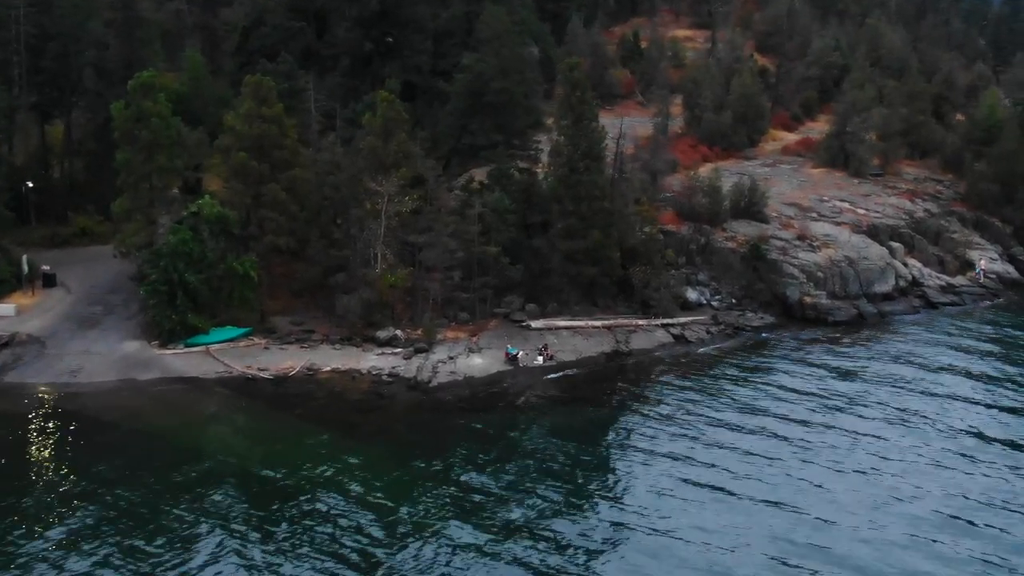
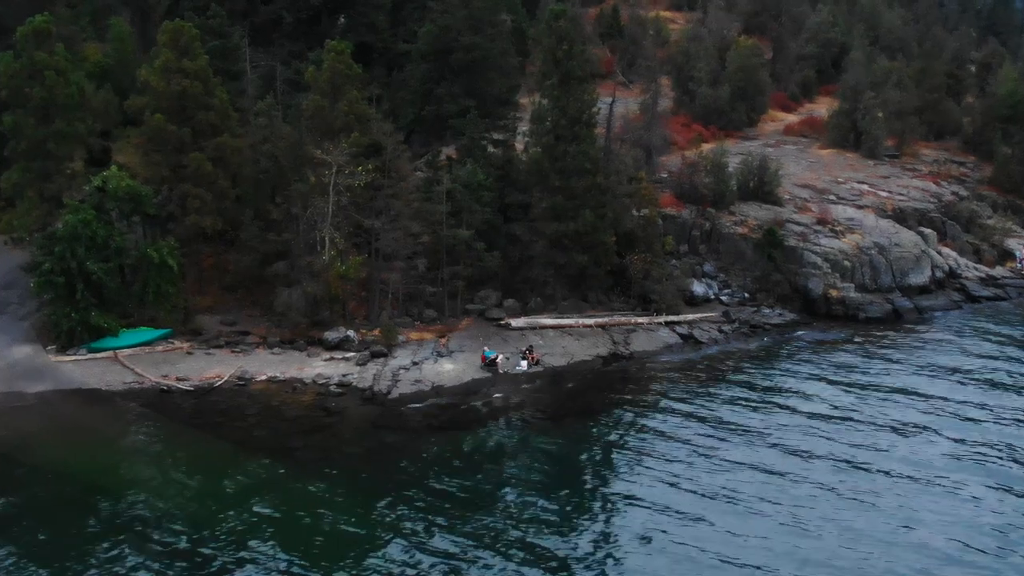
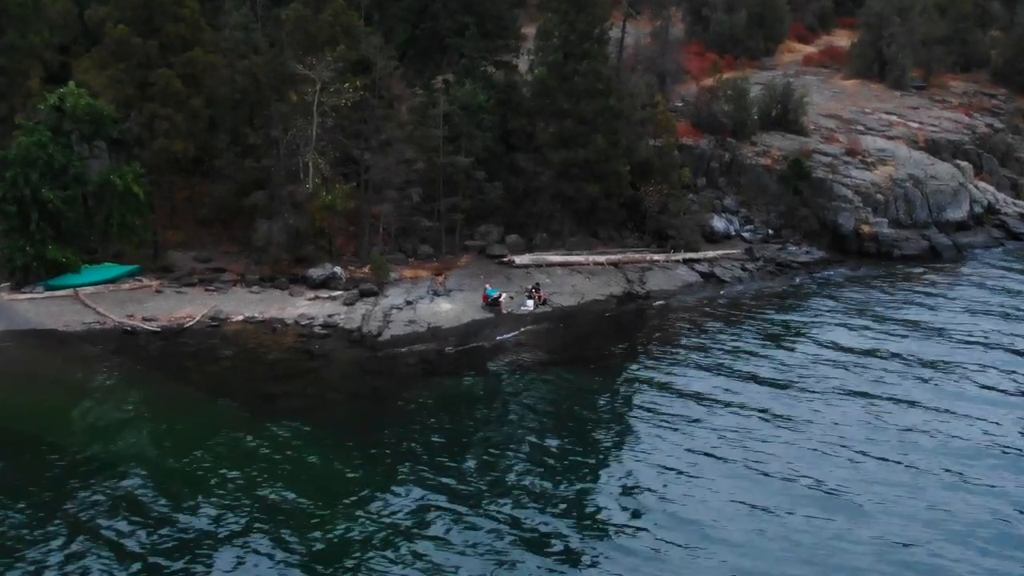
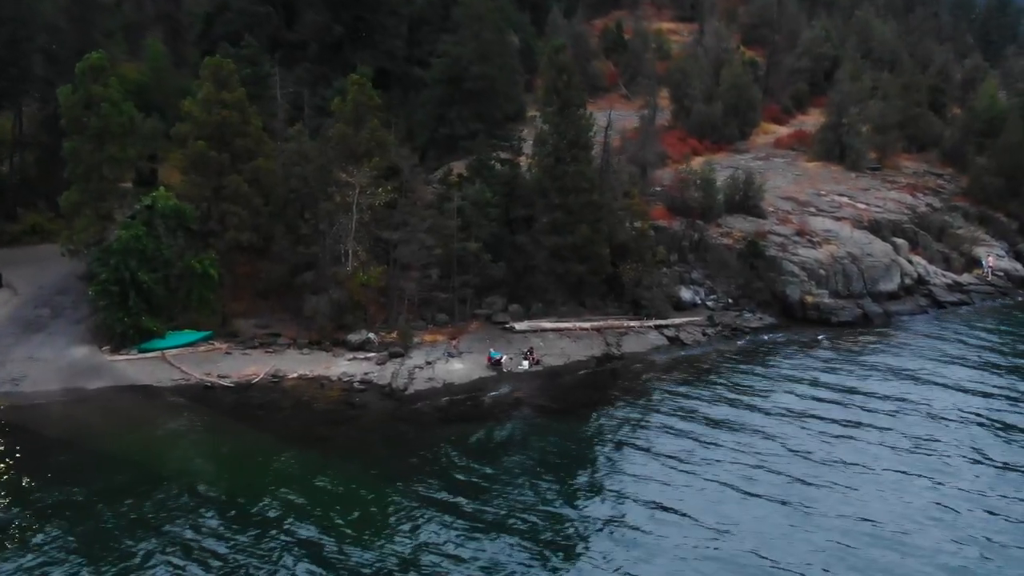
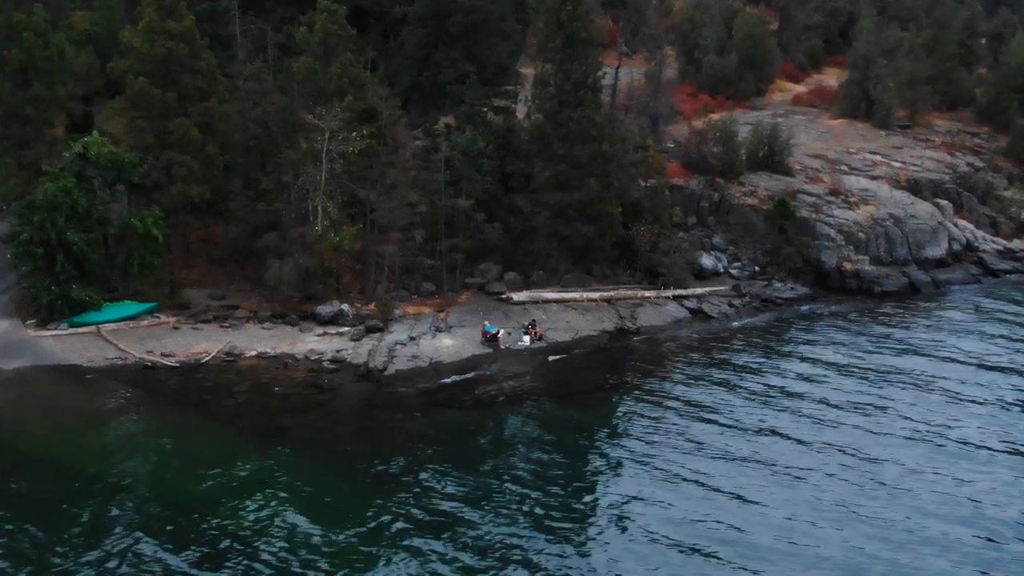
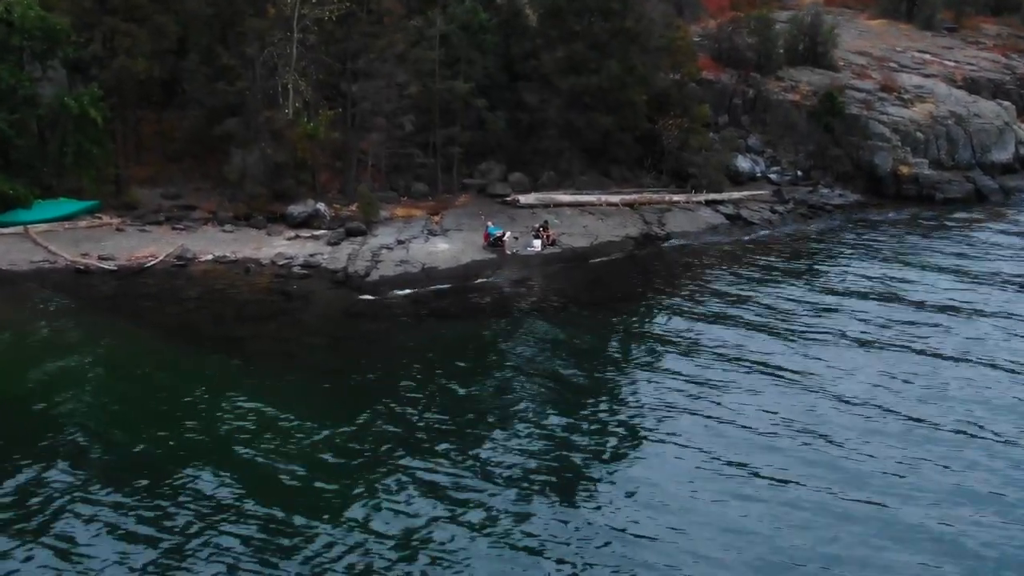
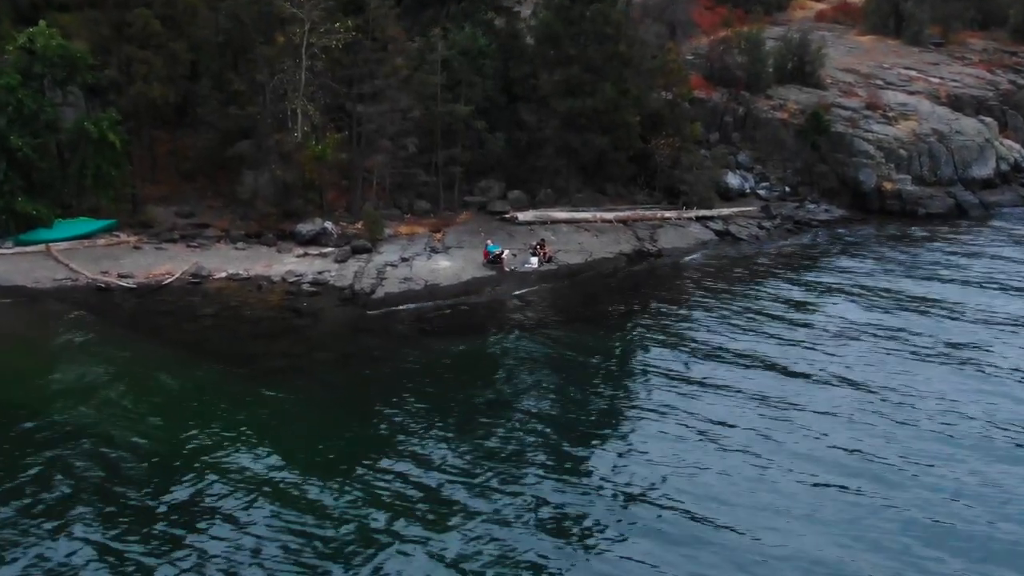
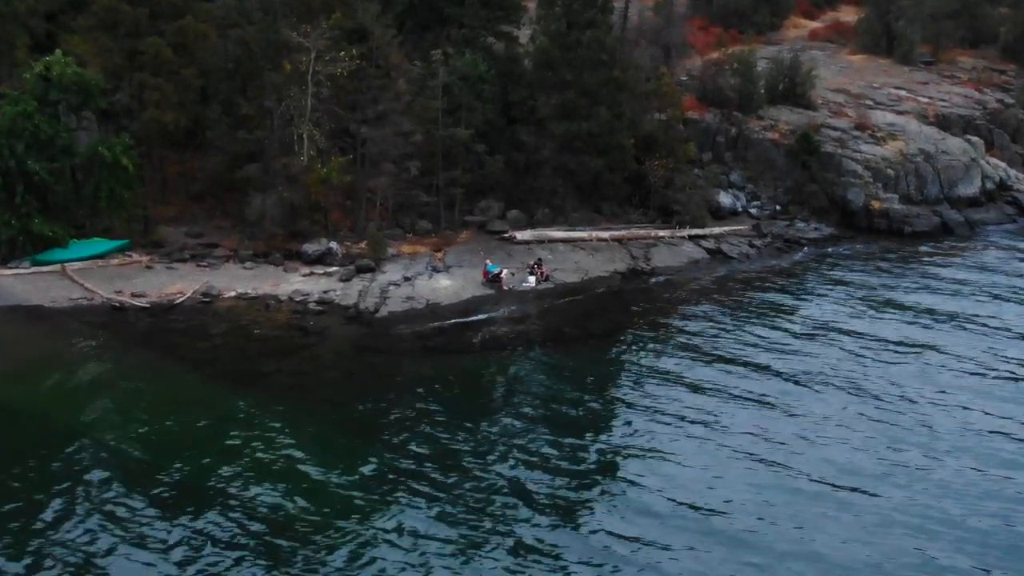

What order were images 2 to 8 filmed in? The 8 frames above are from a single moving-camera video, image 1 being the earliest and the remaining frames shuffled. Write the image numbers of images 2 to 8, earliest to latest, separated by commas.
4, 2, 5, 3, 8, 7, 6
